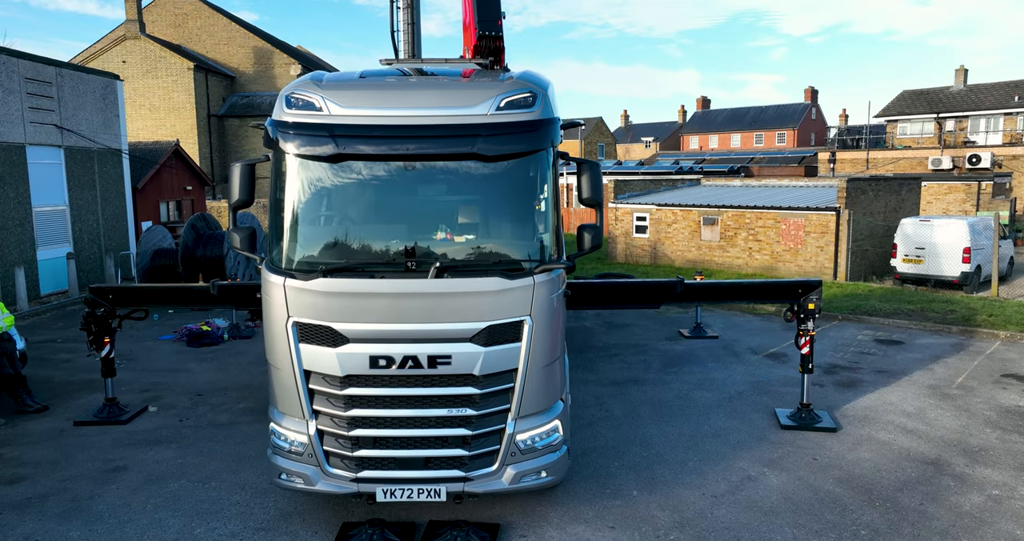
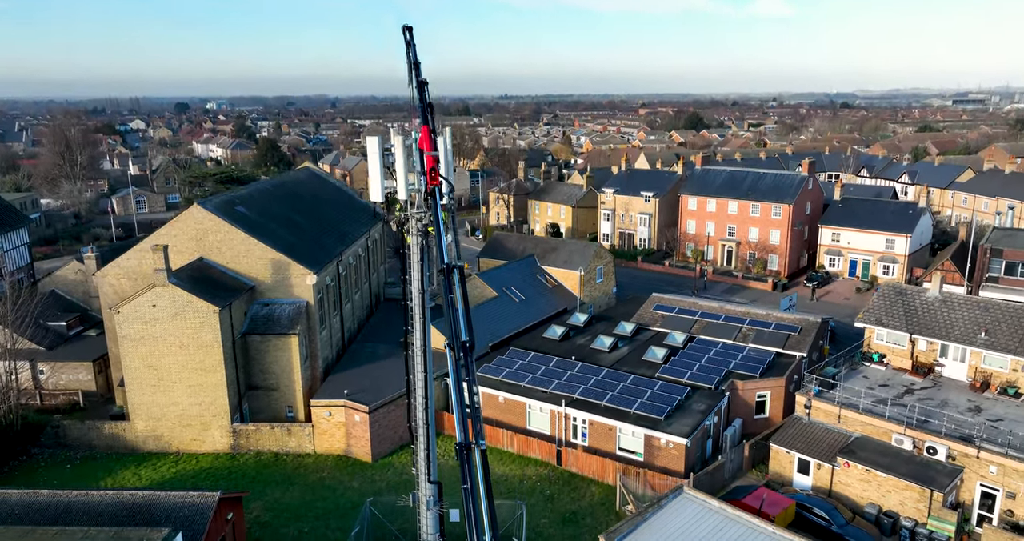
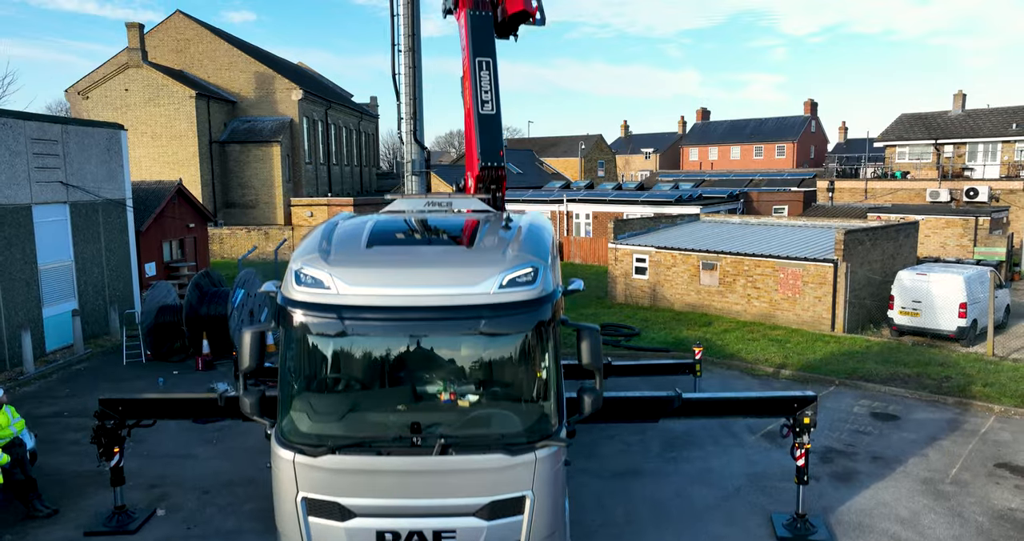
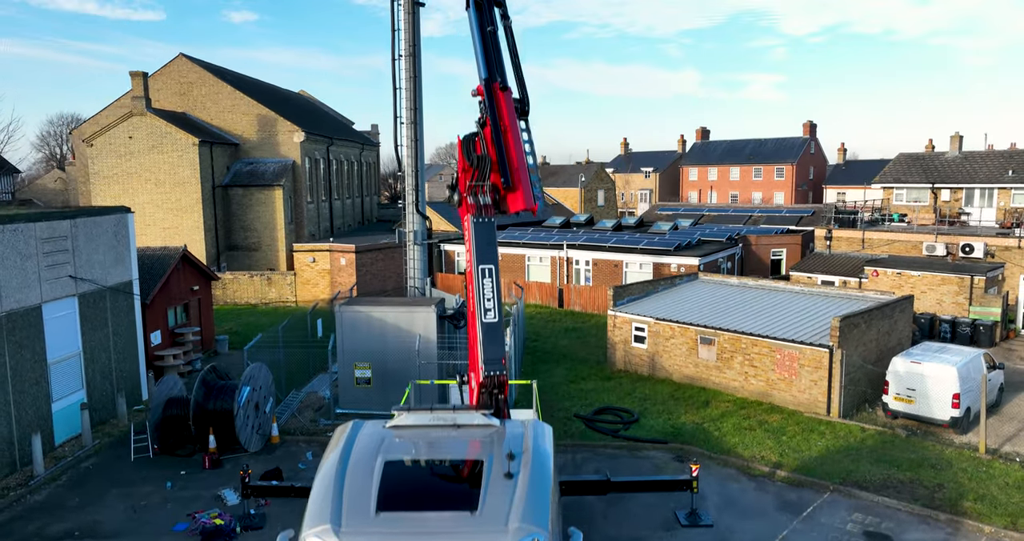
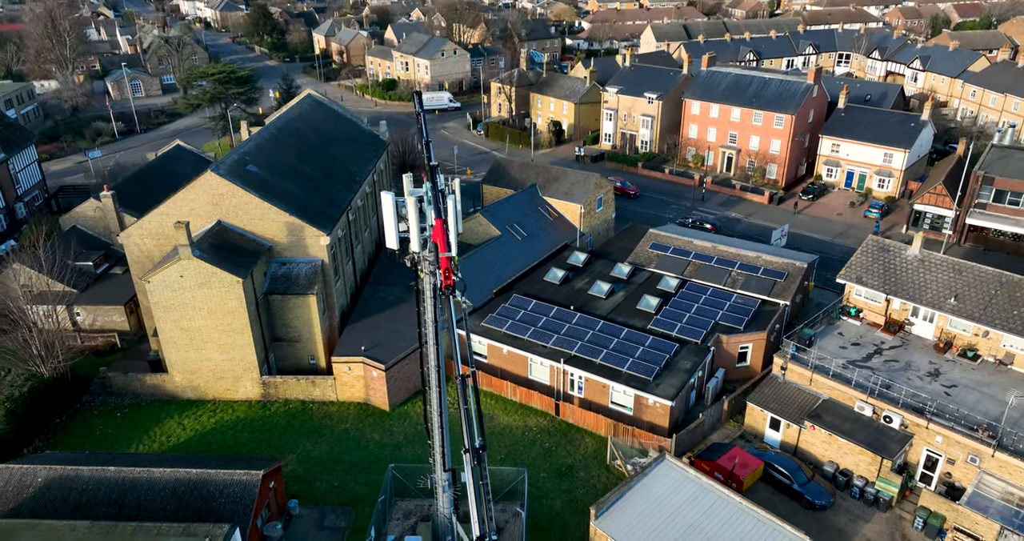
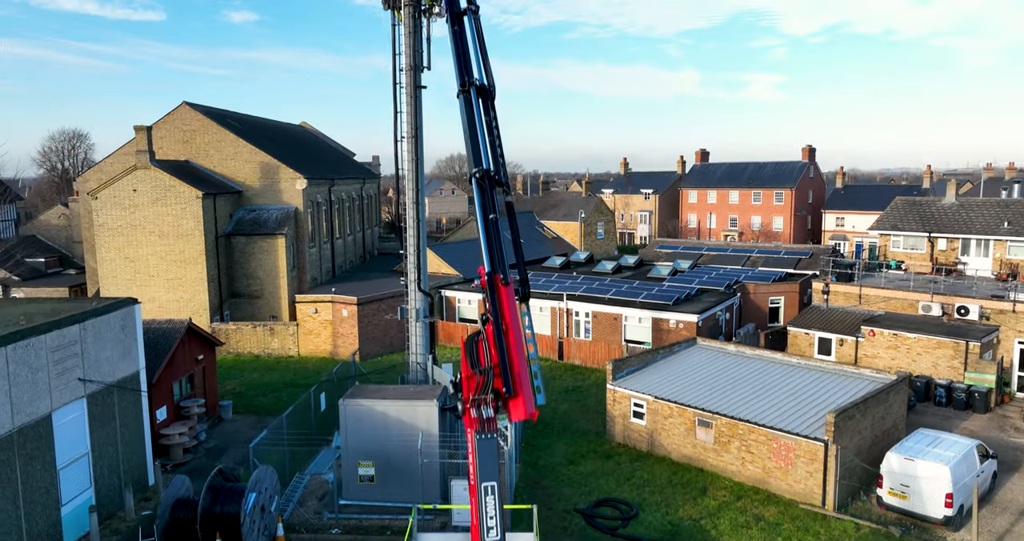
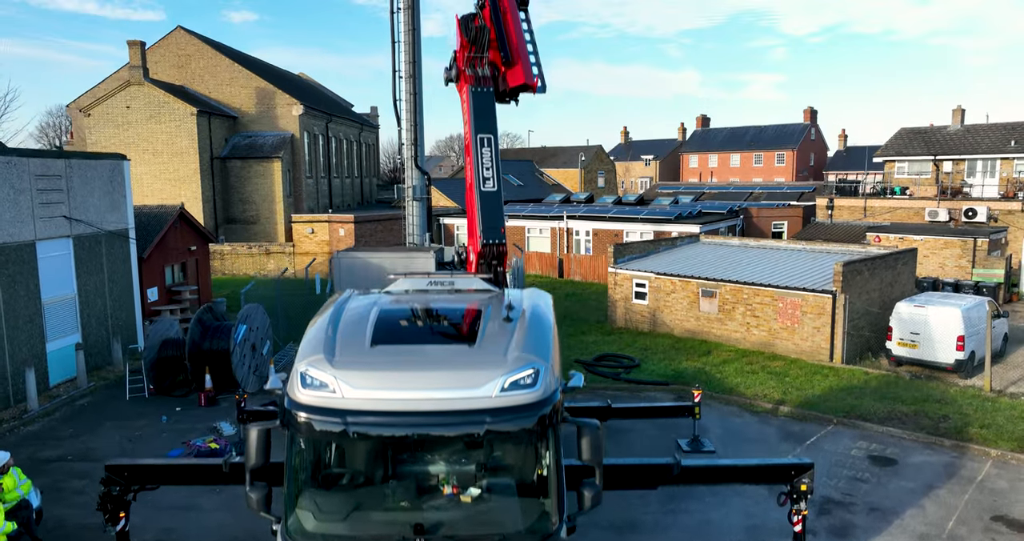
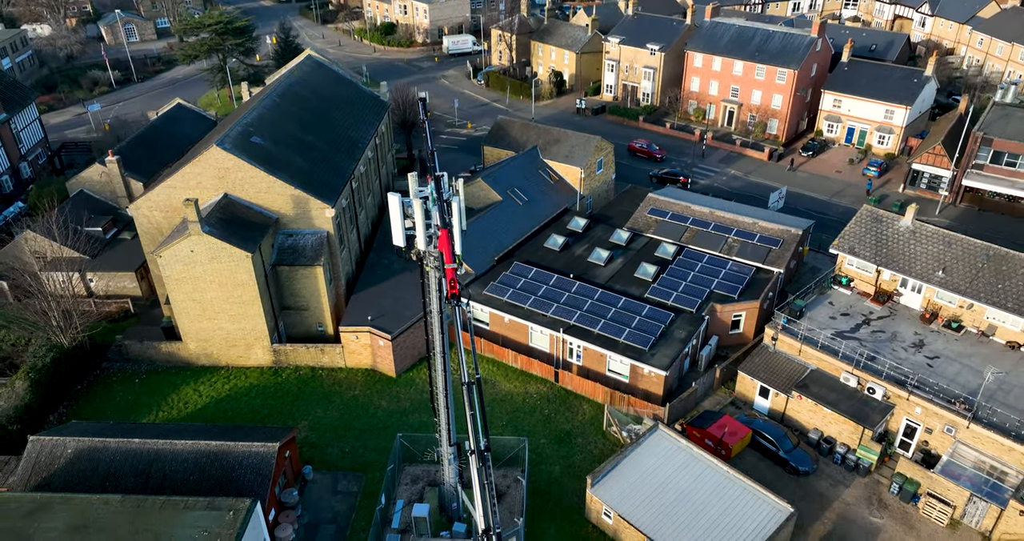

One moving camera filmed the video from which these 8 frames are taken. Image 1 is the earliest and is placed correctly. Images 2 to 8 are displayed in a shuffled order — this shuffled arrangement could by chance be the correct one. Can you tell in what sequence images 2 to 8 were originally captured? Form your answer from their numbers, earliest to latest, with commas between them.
3, 7, 4, 6, 2, 5, 8
